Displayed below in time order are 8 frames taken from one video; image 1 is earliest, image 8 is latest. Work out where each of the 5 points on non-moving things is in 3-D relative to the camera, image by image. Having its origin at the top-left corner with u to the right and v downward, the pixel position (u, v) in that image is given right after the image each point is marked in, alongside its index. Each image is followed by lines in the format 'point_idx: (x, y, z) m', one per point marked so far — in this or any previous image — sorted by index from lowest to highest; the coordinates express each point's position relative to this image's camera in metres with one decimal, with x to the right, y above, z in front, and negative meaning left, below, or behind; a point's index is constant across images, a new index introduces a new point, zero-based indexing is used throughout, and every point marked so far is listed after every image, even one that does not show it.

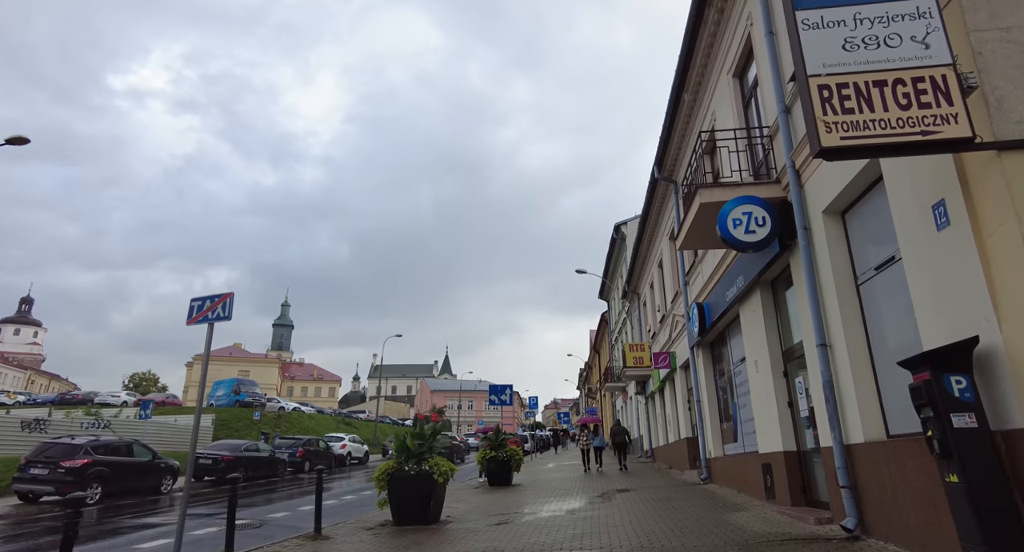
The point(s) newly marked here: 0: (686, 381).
0: (+5.0, -3.0, +16.5) m
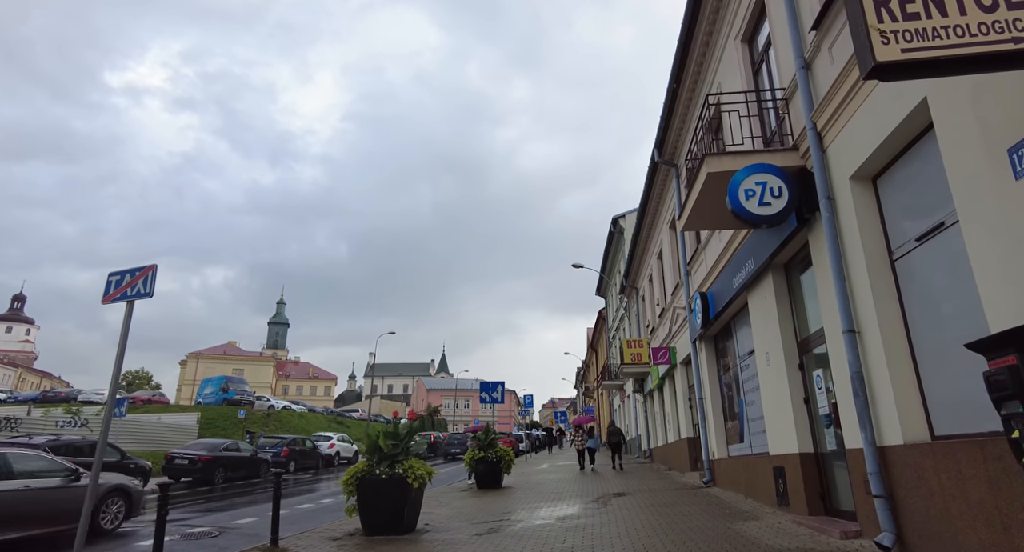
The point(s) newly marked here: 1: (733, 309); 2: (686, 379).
0: (+4.7, -2.7, +15.6) m
1: (+4.0, -0.5, +10.5) m
2: (+4.7, -2.8, +15.8) m
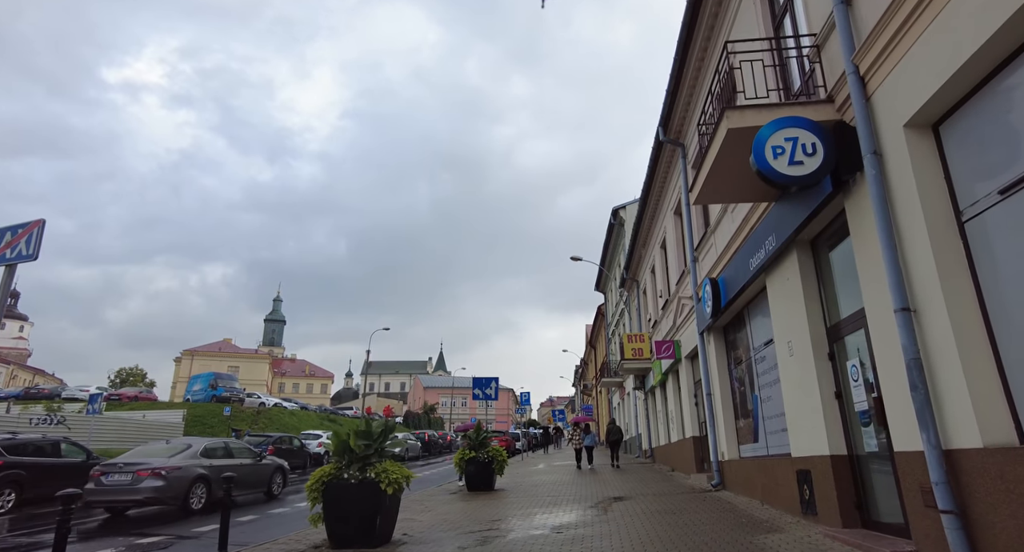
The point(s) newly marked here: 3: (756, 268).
0: (+4.6, -2.4, +14.7) m
1: (+3.9, -0.2, +9.5) m
2: (+4.6, -2.5, +14.8) m
3: (+3.5, +0.1, +8.4) m
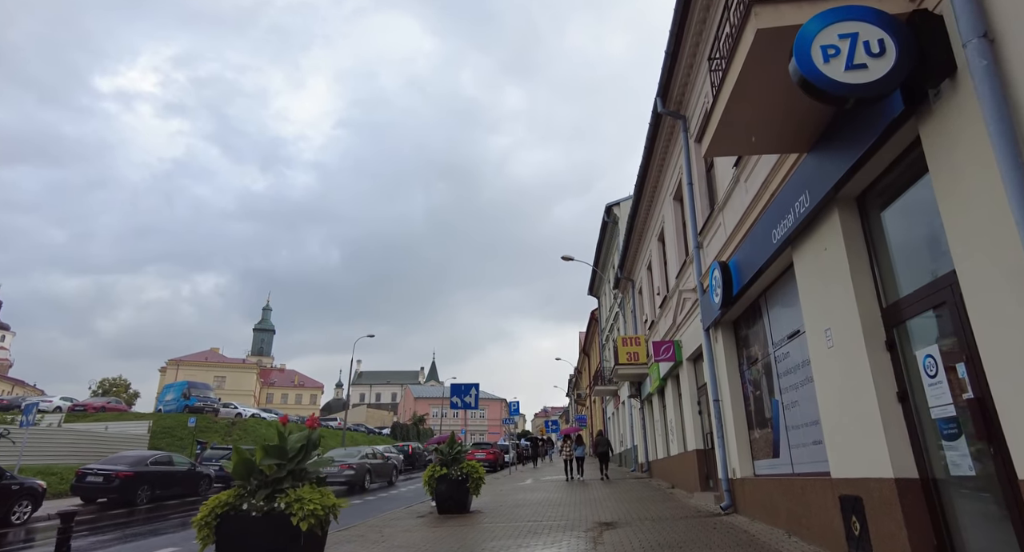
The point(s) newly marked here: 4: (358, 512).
0: (+4.1, -2.2, +13.0) m
1: (+3.5, 0.0, +7.8) m
2: (+4.1, -2.3, +13.1) m
3: (+3.1, +0.4, +6.7) m
4: (-3.7, -5.7, +14.1) m
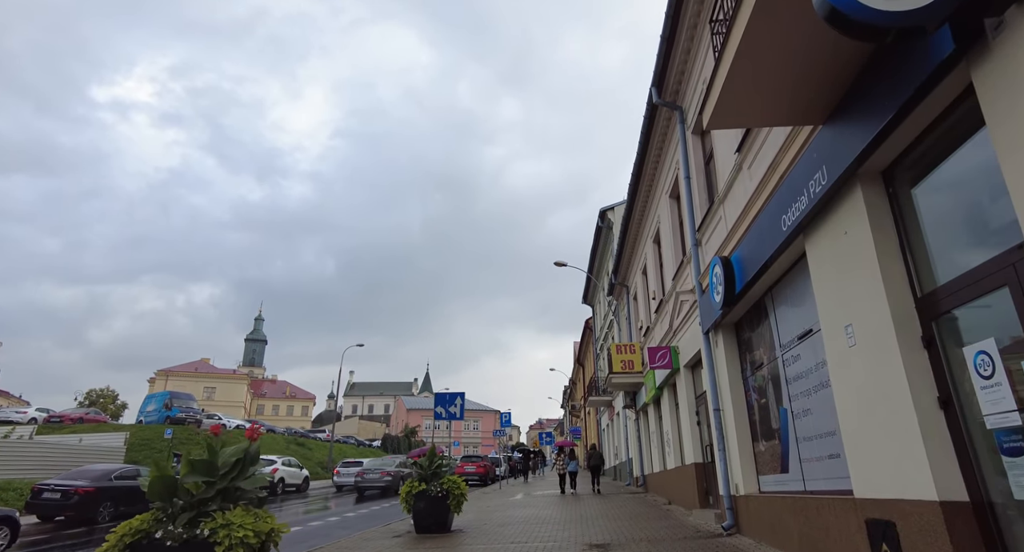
0: (+3.8, -2.3, +12.2) m
1: (+3.2, +0.1, +7.1) m
2: (+3.8, -2.3, +12.3) m
3: (+2.9, +0.5, +6.0) m
4: (-4.0, -5.7, +13.1) m
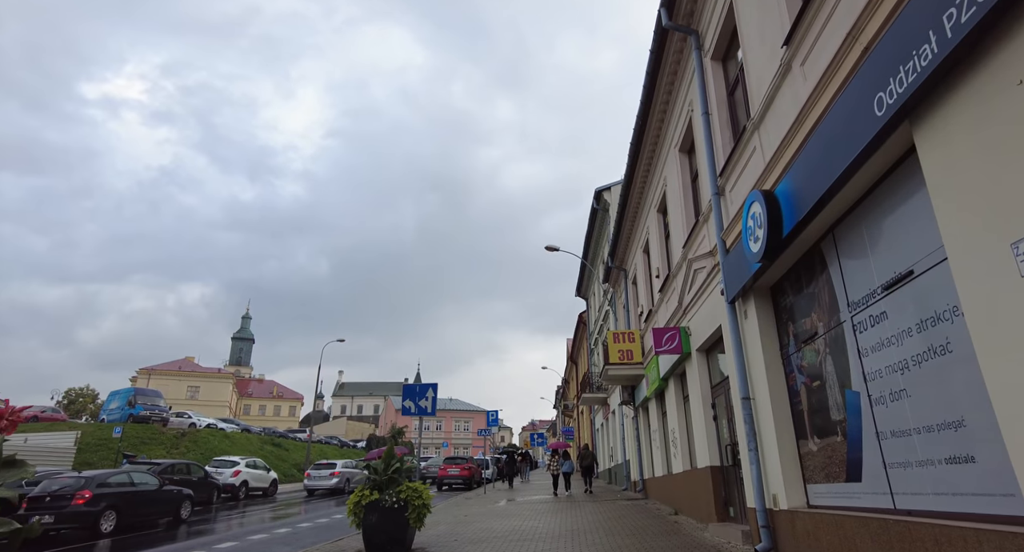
0: (+3.4, -1.7, +10.1) m
1: (+2.9, +0.7, +5.0) m
2: (+3.4, -1.7, +10.2) m
3: (+2.6, +1.1, +3.9) m
4: (-4.5, -5.1, +10.9) m
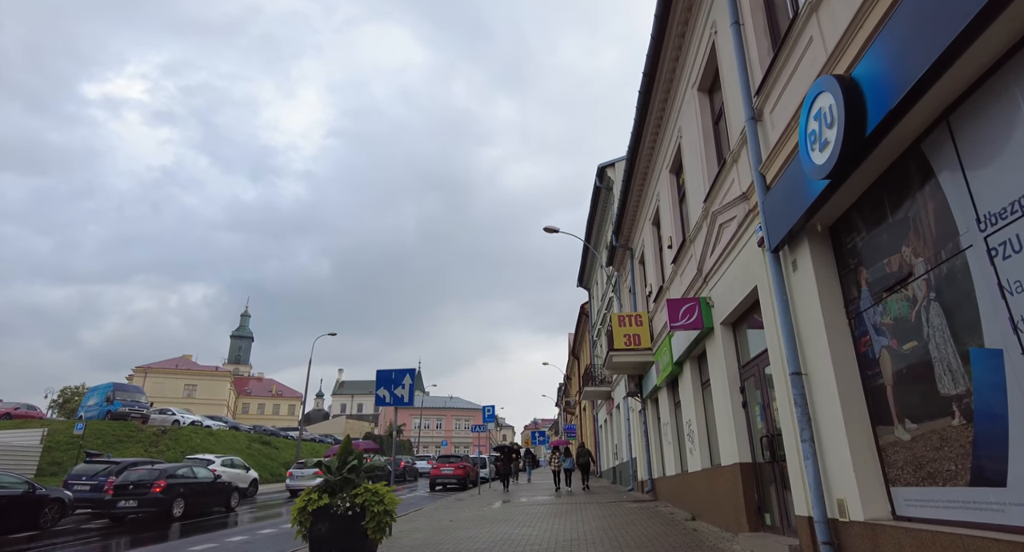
0: (+3.2, -1.0, +8.3) m
1: (+2.7, +1.3, +3.2) m
2: (+3.2, -1.1, +8.5) m
3: (+2.3, +1.7, +2.1) m
4: (-4.6, -4.5, +9.2) m
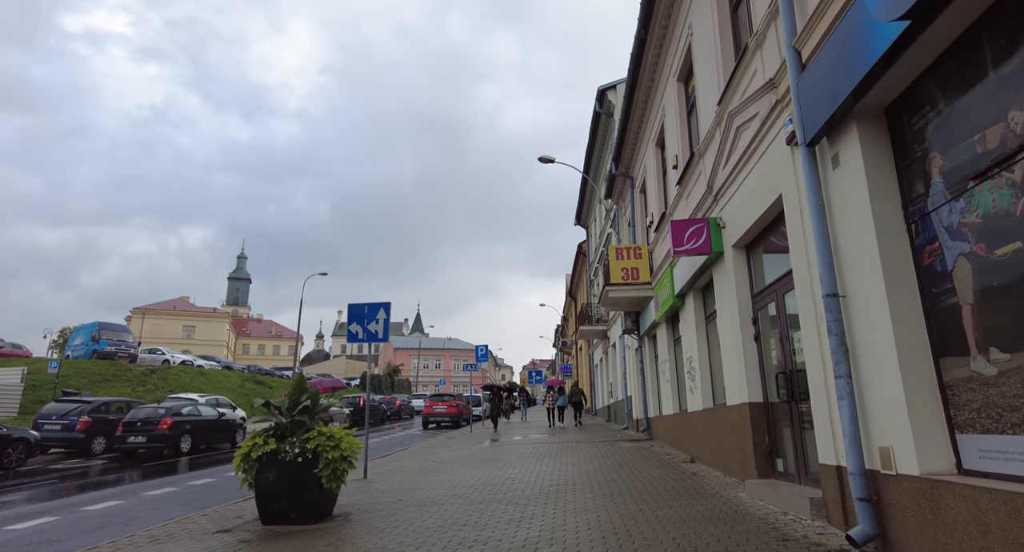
0: (+3.0, 0.0, +7.2) m
1: (+2.4, +1.9, +1.9) m
2: (+3.0, -0.1, +7.4) m
3: (+2.1, +2.2, +0.8) m
4: (-4.9, -3.3, +8.4) m
